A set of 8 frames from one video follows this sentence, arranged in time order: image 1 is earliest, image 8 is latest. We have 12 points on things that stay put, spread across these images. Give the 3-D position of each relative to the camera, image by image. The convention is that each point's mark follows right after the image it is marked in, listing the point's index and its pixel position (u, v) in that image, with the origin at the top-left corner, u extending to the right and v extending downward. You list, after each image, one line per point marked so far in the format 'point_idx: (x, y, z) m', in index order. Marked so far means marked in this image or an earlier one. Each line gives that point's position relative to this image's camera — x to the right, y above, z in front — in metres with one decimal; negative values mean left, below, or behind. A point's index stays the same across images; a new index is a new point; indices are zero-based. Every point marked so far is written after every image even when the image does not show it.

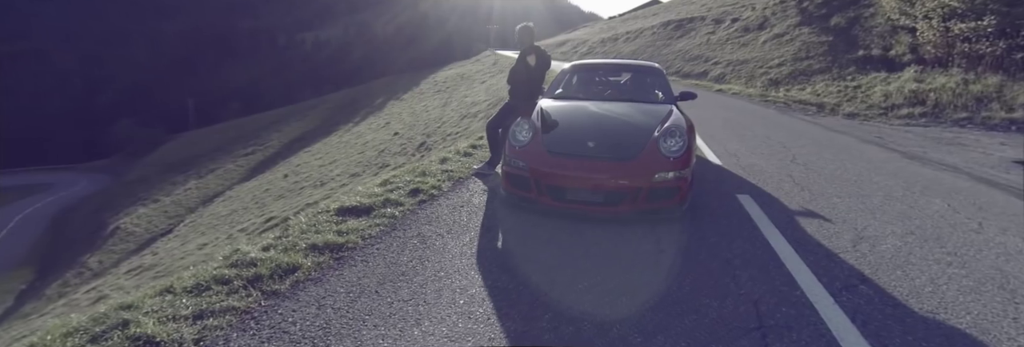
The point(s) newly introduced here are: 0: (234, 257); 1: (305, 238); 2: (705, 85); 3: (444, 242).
0: (-2.3, -0.7, +2.9) m
1: (-1.8, -0.6, +3.1) m
2: (+10.7, +4.9, +19.8) m
3: (-0.6, -0.6, +3.0) m
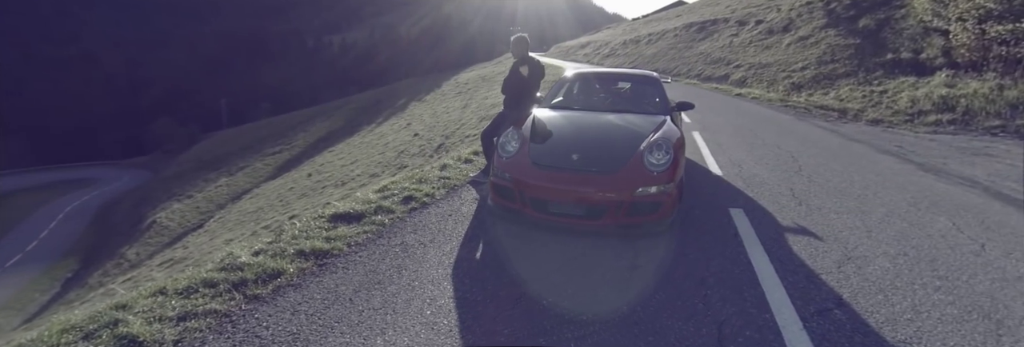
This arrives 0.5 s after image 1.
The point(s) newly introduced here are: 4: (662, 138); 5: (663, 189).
0: (-2.5, -0.8, +3.1) m
1: (-2.0, -0.7, +3.3) m
2: (+11.4, +4.6, +19.3) m
3: (-0.7, -0.7, +3.0) m
4: (+1.4, +0.3, +3.4) m
5: (+1.3, -0.2, +3.0) m
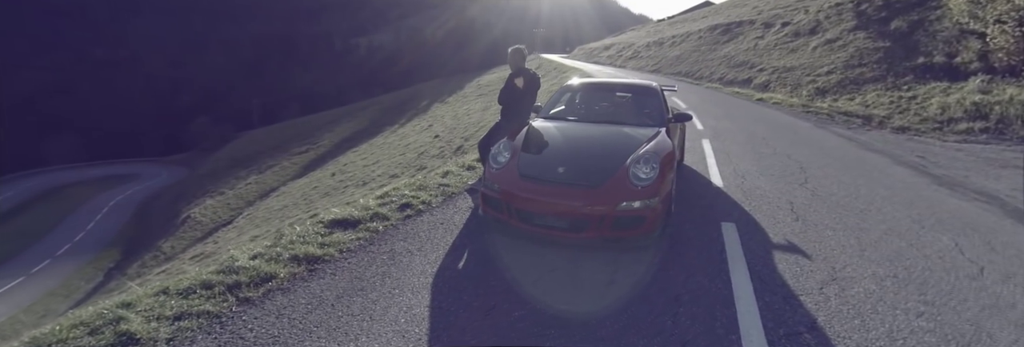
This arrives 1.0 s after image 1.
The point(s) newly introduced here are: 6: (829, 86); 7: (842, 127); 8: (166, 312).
0: (-2.6, -0.8, +3.3) m
1: (-2.1, -0.7, +3.4) m
2: (+12.2, +4.2, +18.8) m
3: (-0.9, -0.7, +3.1) m
4: (+1.3, +0.2, +3.4) m
5: (+1.1, -0.3, +3.0) m
6: (+14.1, +3.9, +16.1) m
7: (+9.0, +1.3, +9.9) m
8: (-2.4, -1.0, +2.6) m
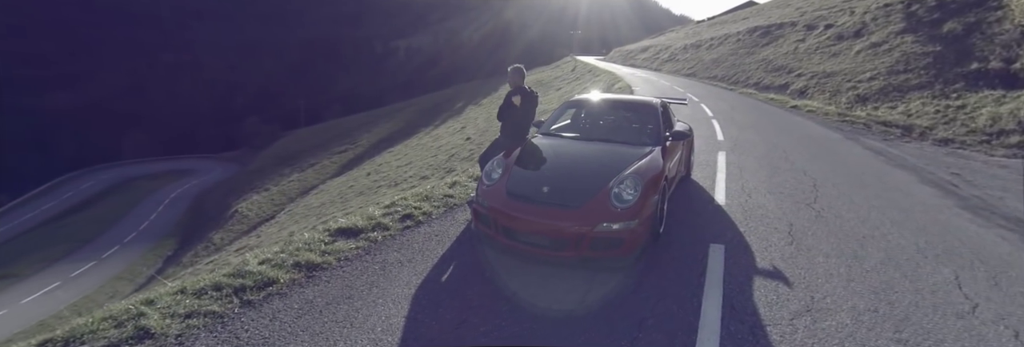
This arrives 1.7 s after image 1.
0: (-2.7, -0.9, +3.6) m
1: (-2.2, -0.8, +3.7) m
2: (+13.3, +3.7, +18.0) m
3: (-1.0, -0.9, +3.3) m
4: (+1.2, 0.0, +3.5) m
5: (+1.0, -0.4, +3.1) m
6: (+15.0, +3.4, +15.1) m
7: (+9.4, +0.9, +9.3) m
8: (-2.6, -1.1, +2.9) m
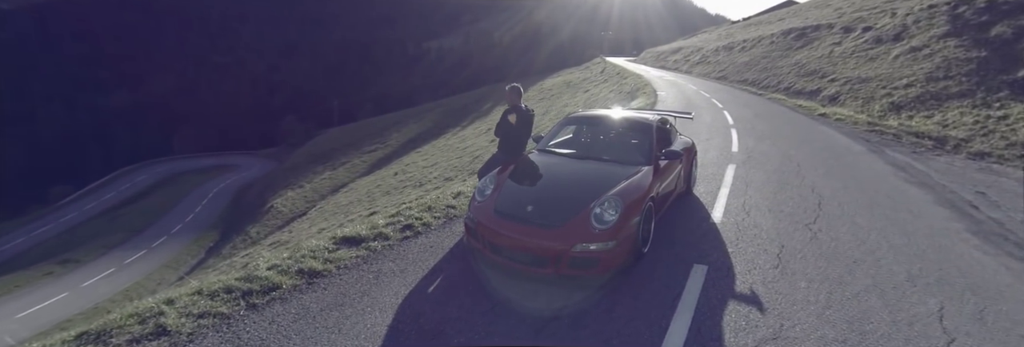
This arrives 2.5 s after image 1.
0: (-2.9, -1.1, +3.9) m
1: (-2.4, -1.0, +4.0) m
2: (+14.1, +3.2, +17.3) m
3: (-1.2, -1.0, +3.5) m
4: (+1.0, -0.2, +3.5) m
5: (+0.8, -0.6, +3.1) m
6: (+15.6, +2.9, +14.3) m
7: (+9.6, +0.5, +8.8) m
8: (-2.8, -1.2, +3.2) m
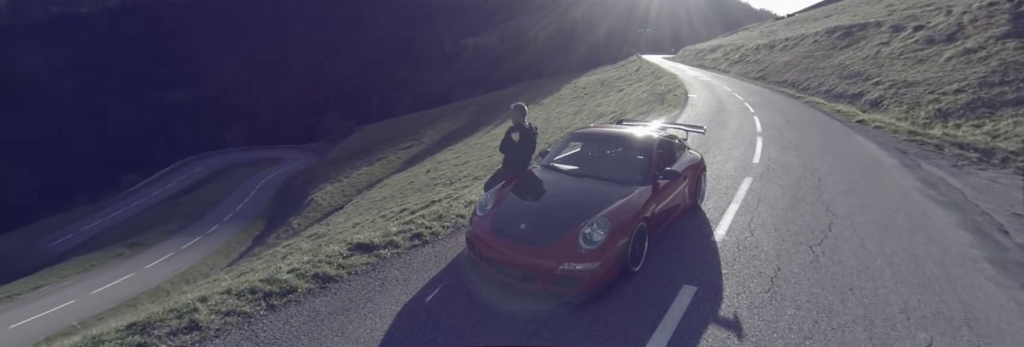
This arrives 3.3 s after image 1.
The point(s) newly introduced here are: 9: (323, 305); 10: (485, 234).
0: (-2.9, -1.2, +4.3) m
1: (-2.4, -1.1, +4.4) m
2: (+15.1, +2.8, +16.4) m
3: (-1.2, -1.2, +3.8) m
4: (+1.0, -0.4, +3.7) m
5: (+0.7, -0.8, +3.3) m
6: (+16.4, +2.4, +13.3) m
7: (+9.9, +0.2, +8.3) m
8: (-2.9, -1.3, +3.6) m
9: (-1.9, -1.3, +3.6) m
10: (-0.3, -0.6, +3.8) m
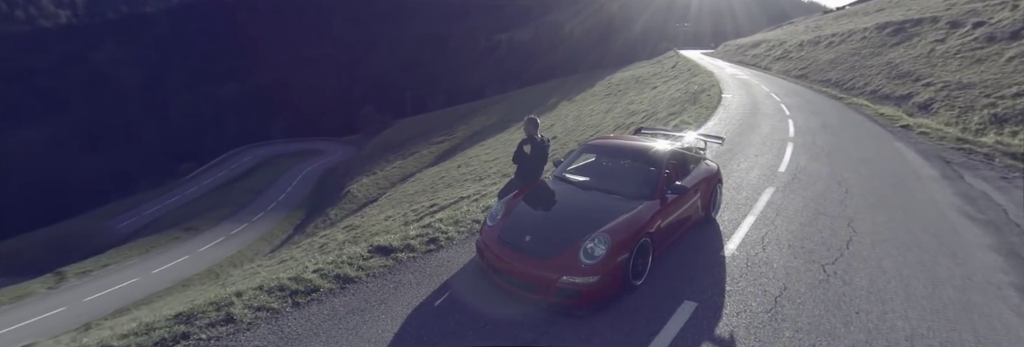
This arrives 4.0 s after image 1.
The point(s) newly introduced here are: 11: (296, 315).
0: (-2.8, -1.3, +4.7) m
1: (-2.3, -1.2, +4.7) m
2: (+16.1, +2.4, +15.4) m
3: (-1.2, -1.3, +4.1) m
4: (+1.0, -0.6, +3.8) m
5: (+0.7, -1.0, +3.4) m
6: (+17.1, +2.0, +12.2) m
7: (+10.3, -0.1, +7.7) m
8: (-2.9, -1.4, +4.0) m
9: (-1.8, -1.4, +3.9) m
10: (-0.2, -0.8, +4.0) m
11: (-2.2, -1.5, +3.8) m
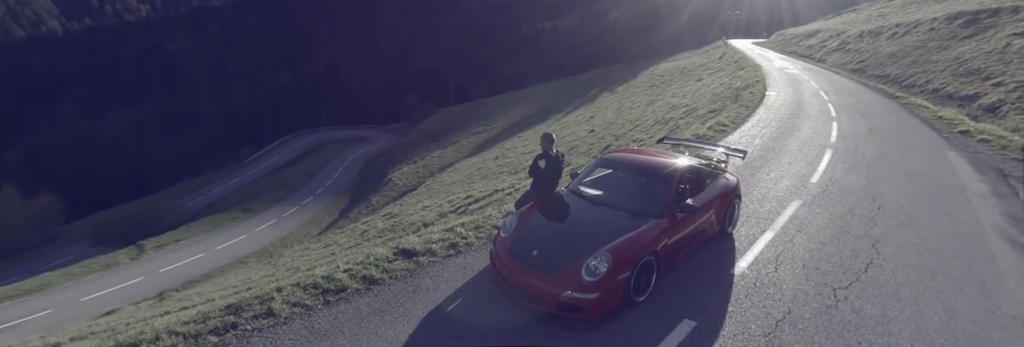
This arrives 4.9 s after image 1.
0: (-2.6, -1.4, +5.2) m
1: (-2.1, -1.4, +5.2) m
2: (+17.2, +2.1, +14.2) m
3: (-1.1, -1.5, +4.5) m
4: (+1.1, -0.8, +3.9) m
5: (+0.8, -1.2, +3.6) m
6: (+17.9, +1.6, +11.0) m
7: (+10.7, -0.5, +7.1) m
8: (-2.8, -1.6, +4.5) m
9: (-1.8, -1.6, +4.3) m
10: (-0.1, -1.0, +4.3) m
11: (-2.1, -1.6, +4.3) m
